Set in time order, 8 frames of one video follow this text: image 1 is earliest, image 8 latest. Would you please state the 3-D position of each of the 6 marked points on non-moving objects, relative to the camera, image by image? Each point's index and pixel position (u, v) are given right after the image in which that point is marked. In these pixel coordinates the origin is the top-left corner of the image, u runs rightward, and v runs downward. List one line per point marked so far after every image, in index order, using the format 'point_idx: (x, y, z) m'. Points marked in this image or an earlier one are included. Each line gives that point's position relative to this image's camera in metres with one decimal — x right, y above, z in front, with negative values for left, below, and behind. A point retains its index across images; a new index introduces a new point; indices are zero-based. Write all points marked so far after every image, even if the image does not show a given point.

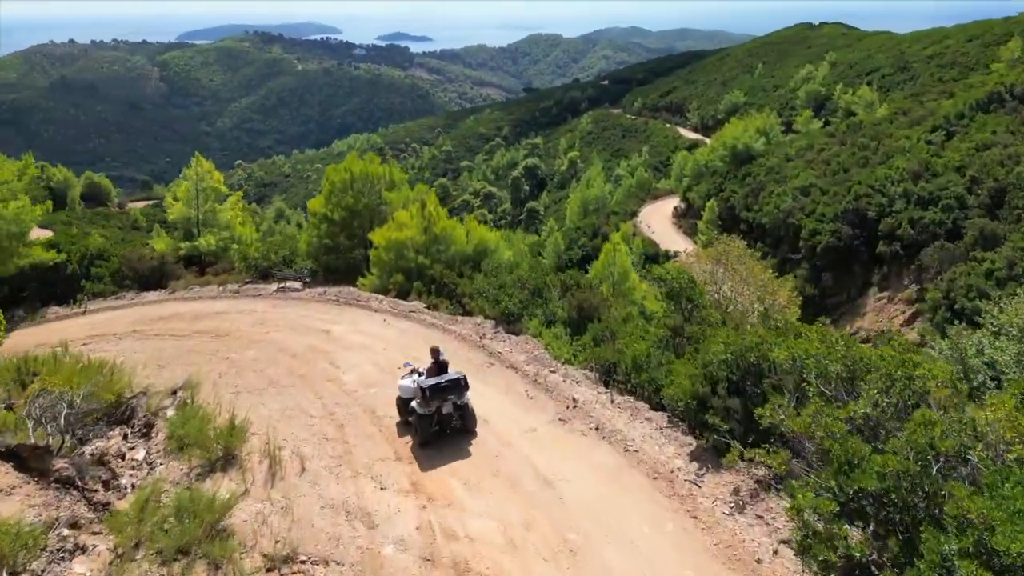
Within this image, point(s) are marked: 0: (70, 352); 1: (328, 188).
0: (-10.3, -1.6, +16.8) m
1: (-5.0, +2.7, +19.6) m
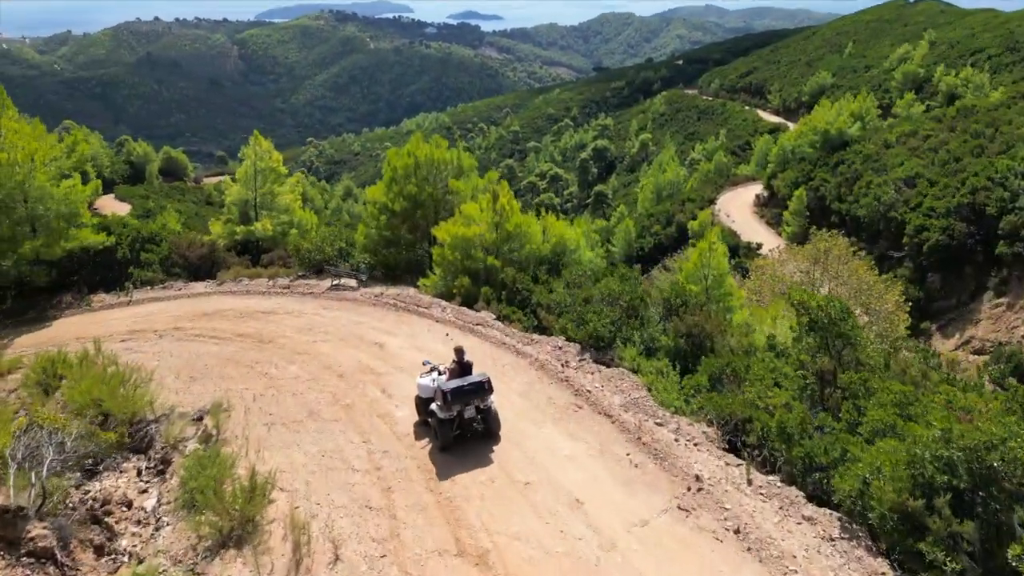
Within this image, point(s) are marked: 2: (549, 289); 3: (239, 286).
0: (-8.6, -1.4, +15.3) m
1: (-3.0, +2.7, +17.4) m
2: (+0.7, 0.0, +13.8) m
3: (-6.9, 0.0, +18.4) m
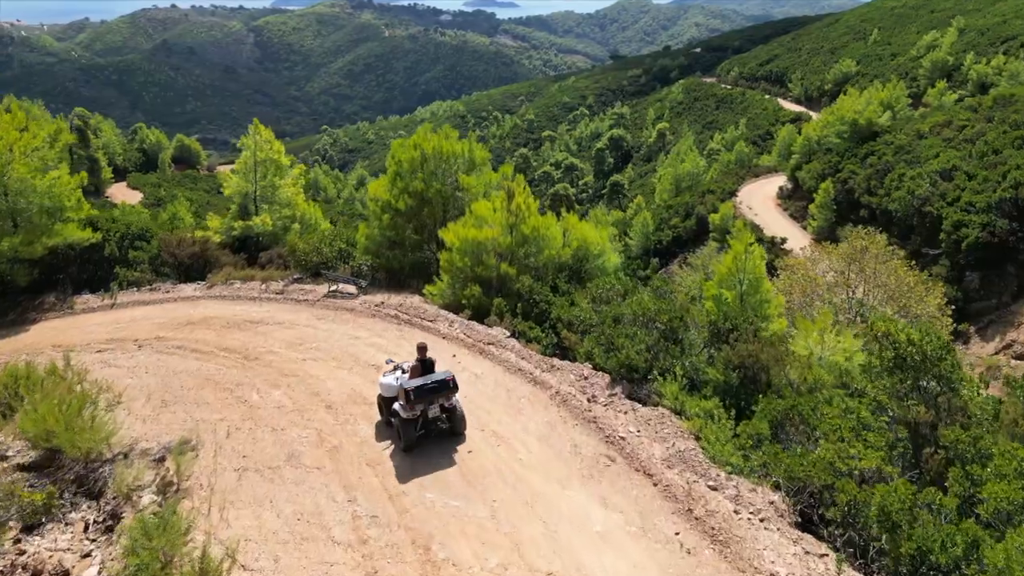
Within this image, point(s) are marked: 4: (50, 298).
0: (-8.3, -1.5, +13.8) m
1: (-2.6, +2.6, +15.8) m
2: (+1.0, -0.2, +12.1) m
3: (-6.6, -0.1, +16.8) m
4: (-12.6, -0.2, +19.9) m
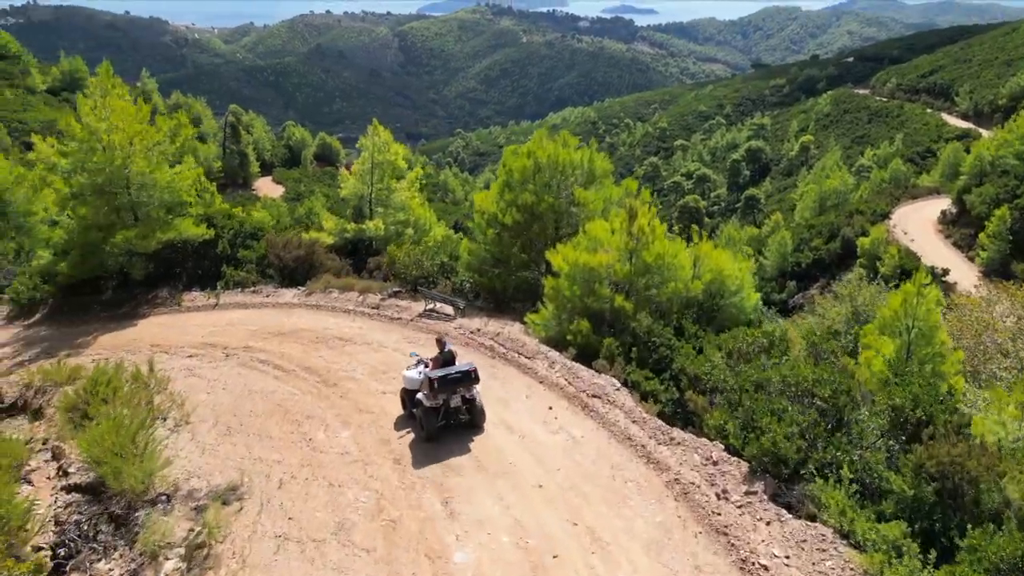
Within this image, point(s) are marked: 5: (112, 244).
0: (-6.4, -1.6, +13.1) m
1: (-0.2, +2.2, +14.2) m
2: (+2.6, -0.8, +10.0) m
3: (-4.1, -0.3, +15.8) m
4: (-9.6, -0.1, +19.9) m
5: (-10.4, +1.1, +18.8) m
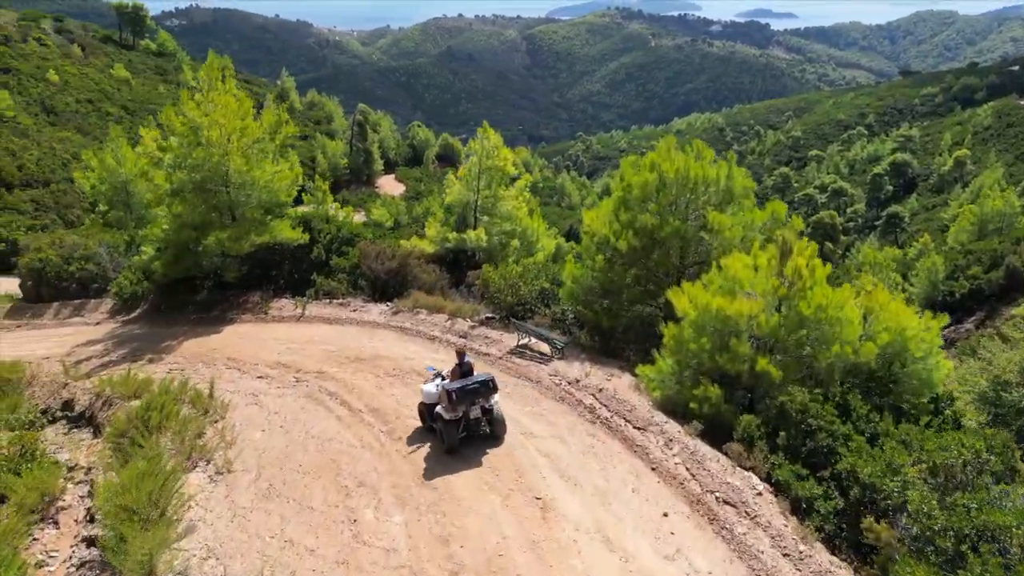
0: (-4.7, -1.8, +11.8) m
1: (+1.8, +1.5, +11.8) m
2: (+3.7, -1.6, +7.3) m
3: (-2.0, -0.7, +14.1) m
4: (-6.7, -0.2, +19.0) m
5: (-7.7, +1.0, +18.1) m
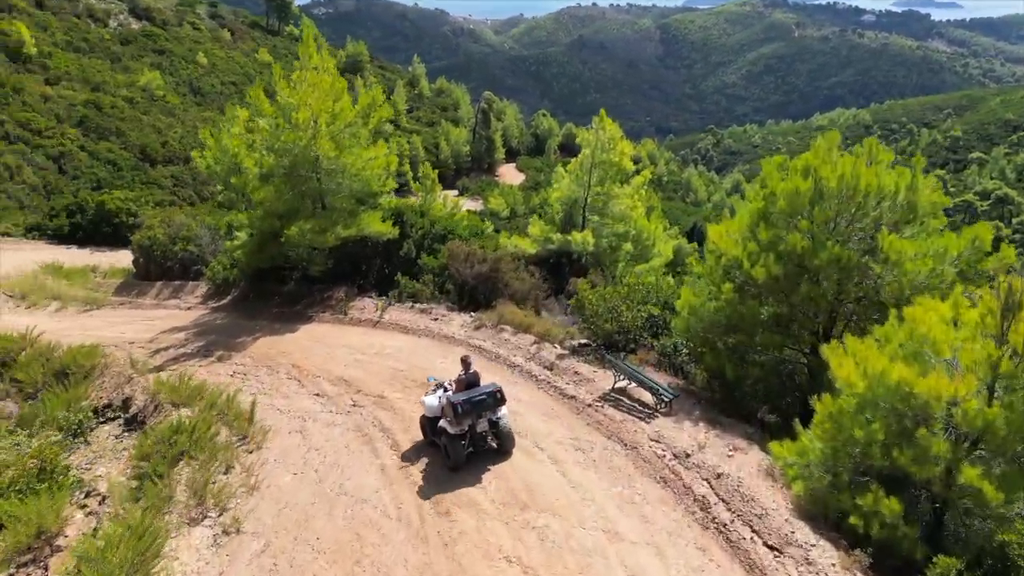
0: (-3.5, -1.9, +10.2) m
1: (+3.2, +1.1, +9.2) m
2: (+4.1, -2.2, +4.4) m
3: (-0.3, -0.9, +12.0) m
4: (-4.2, -0.1, +17.6) m
5: (-5.2, +1.2, +16.8) m
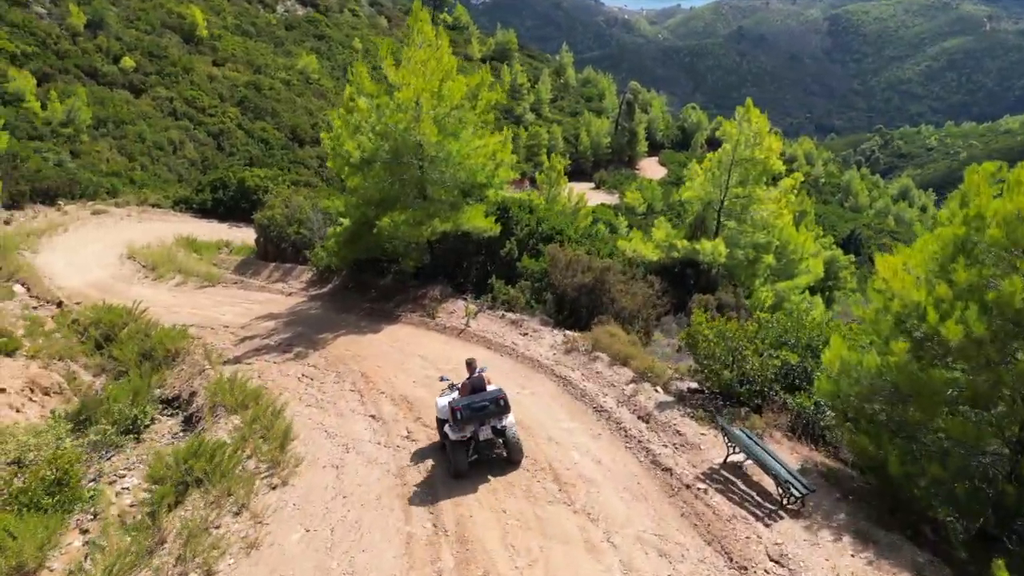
0: (-2.5, -1.9, +8.7) m
1: (+4.0, +0.5, +6.4) m
2: (+3.8, -2.9, +1.6) m
3: (+1.0, -1.2, +9.9) m
4: (-1.7, -0.1, +16.1) m
5: (-2.8, +1.3, +15.5) m
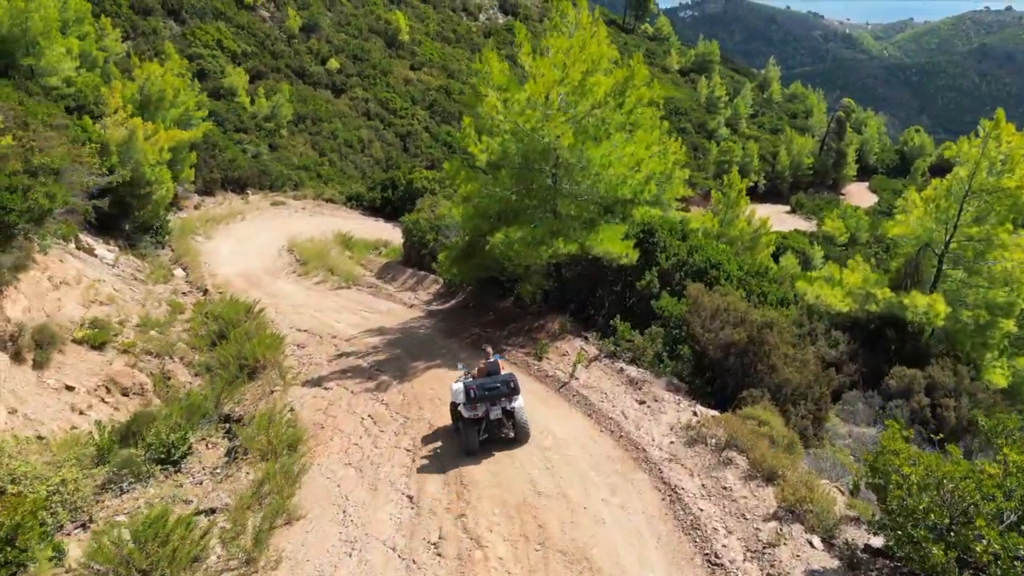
0: (-1.9, -2.2, +6.5) m
1: (+4.0, -0.4, +2.7) m
2: (+2.4, -3.6, -1.9) m
3: (+1.8, -1.8, +6.8) m
4: (+0.8, -0.7, +13.5) m
5: (-0.2, +0.8, +13.1) m
